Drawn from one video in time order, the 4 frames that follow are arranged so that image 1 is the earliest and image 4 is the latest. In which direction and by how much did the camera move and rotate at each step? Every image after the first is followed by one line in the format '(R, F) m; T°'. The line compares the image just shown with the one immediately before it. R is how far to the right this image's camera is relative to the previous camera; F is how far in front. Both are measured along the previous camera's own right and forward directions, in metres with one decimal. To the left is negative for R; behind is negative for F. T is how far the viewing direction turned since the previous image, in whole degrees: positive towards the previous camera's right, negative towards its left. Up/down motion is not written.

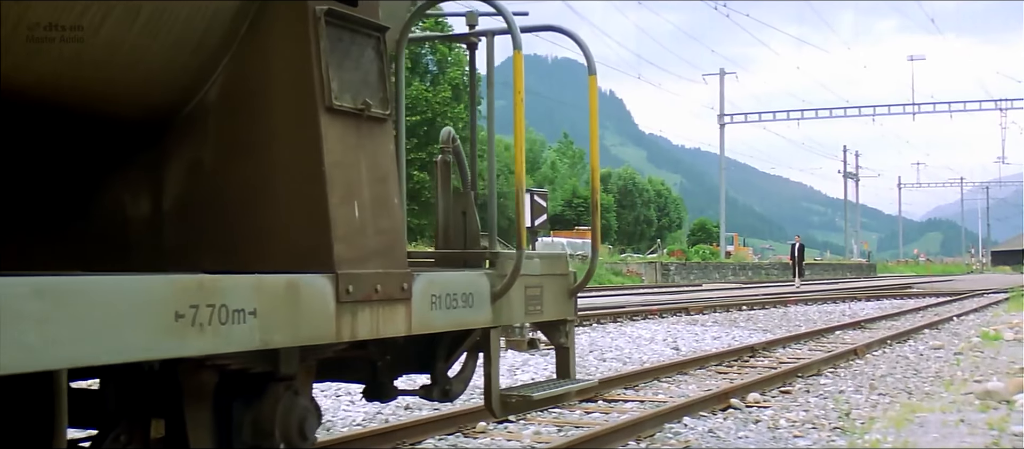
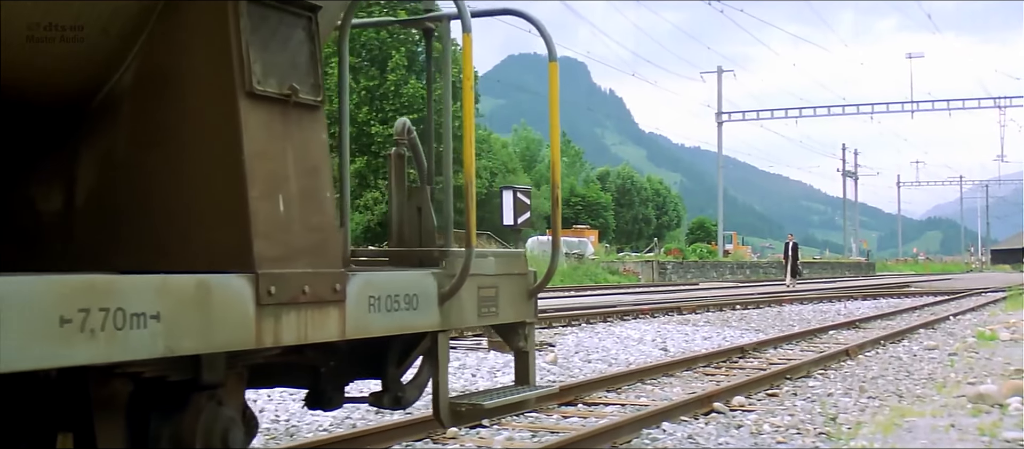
(+0.2, +0.3) m; 0°
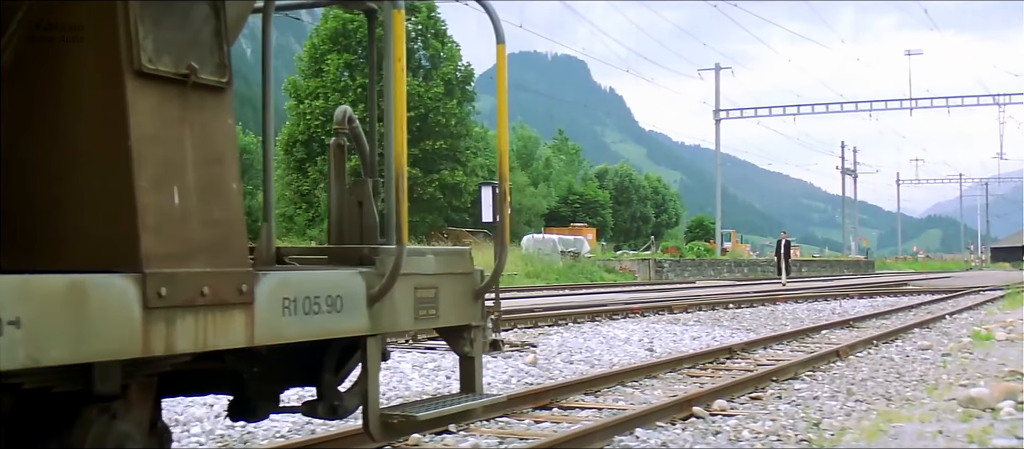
(+0.2, +0.3) m; 0°
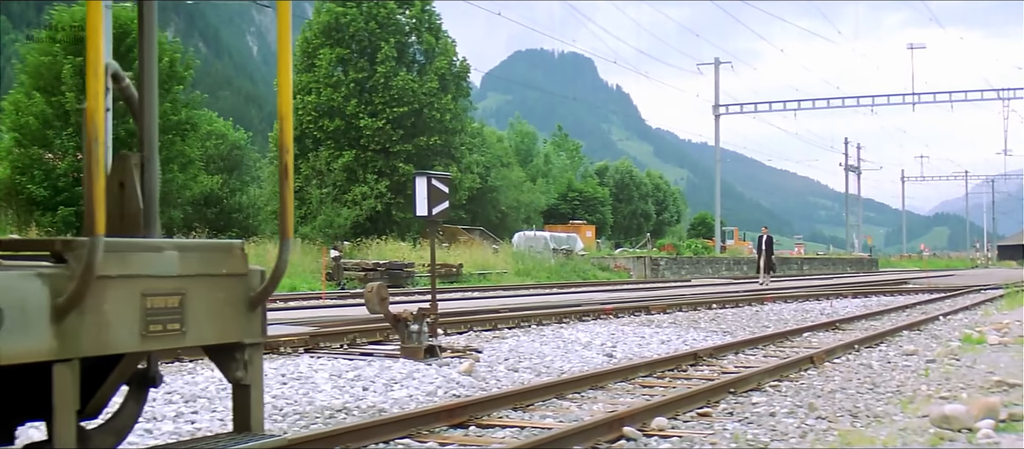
(+0.7, +1.0) m; 0°
